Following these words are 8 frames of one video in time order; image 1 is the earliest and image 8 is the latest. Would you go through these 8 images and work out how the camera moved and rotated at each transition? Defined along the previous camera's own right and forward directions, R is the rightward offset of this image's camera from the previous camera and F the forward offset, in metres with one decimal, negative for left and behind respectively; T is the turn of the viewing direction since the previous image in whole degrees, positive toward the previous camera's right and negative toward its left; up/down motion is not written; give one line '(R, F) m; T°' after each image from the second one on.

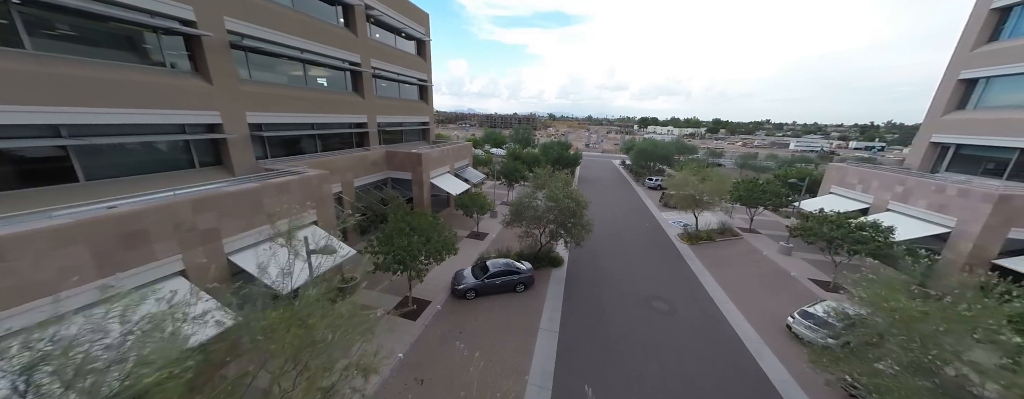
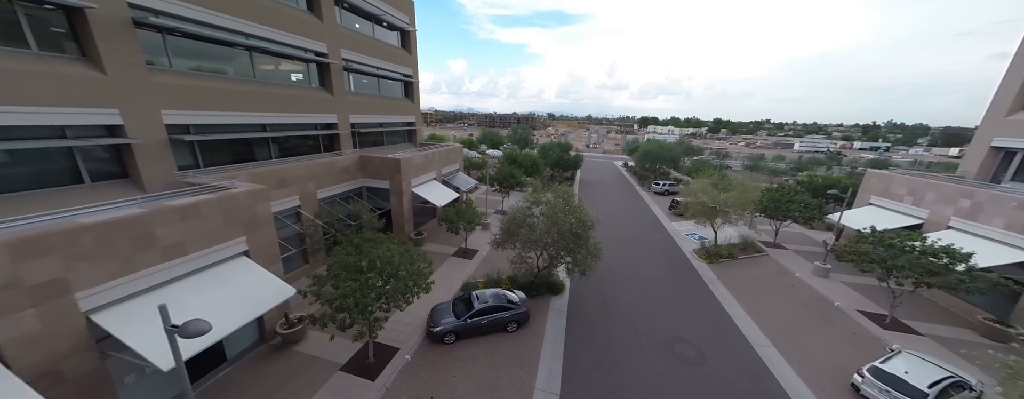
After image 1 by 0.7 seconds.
(+0.4, +2.8) m; 0°
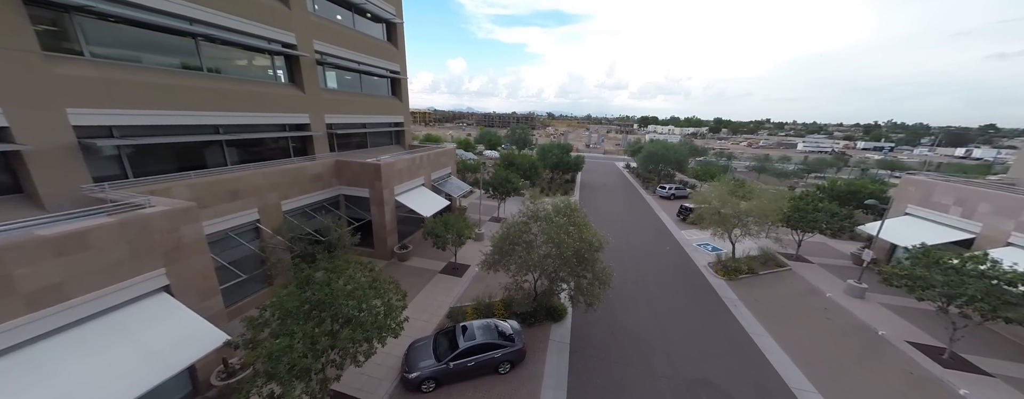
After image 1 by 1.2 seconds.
(+0.3, +2.0) m; 0°
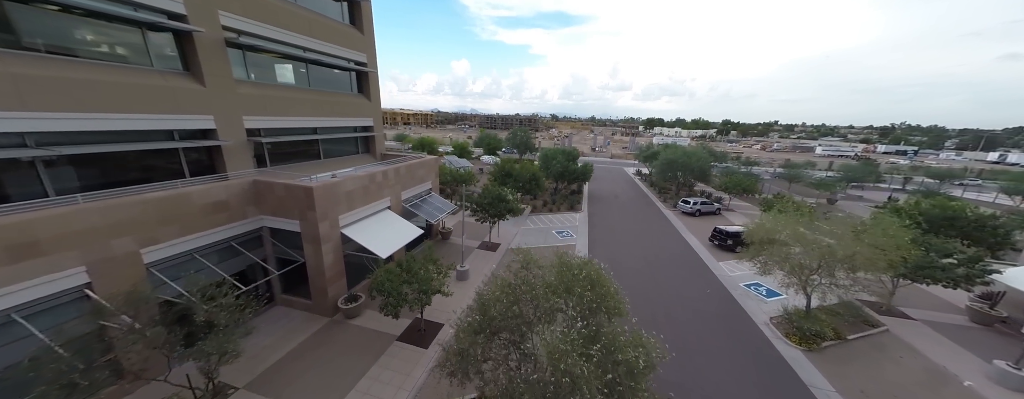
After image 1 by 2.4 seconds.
(+0.6, +4.7) m; -1°
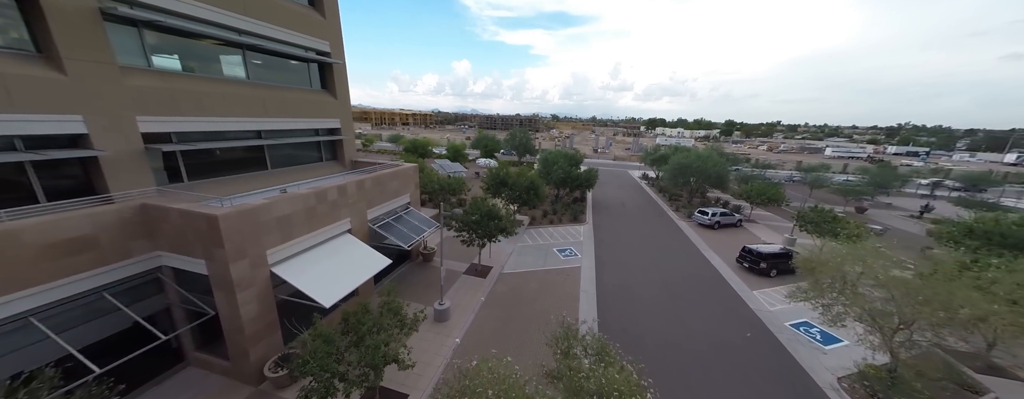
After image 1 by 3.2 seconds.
(+0.4, +3.1) m; 0°
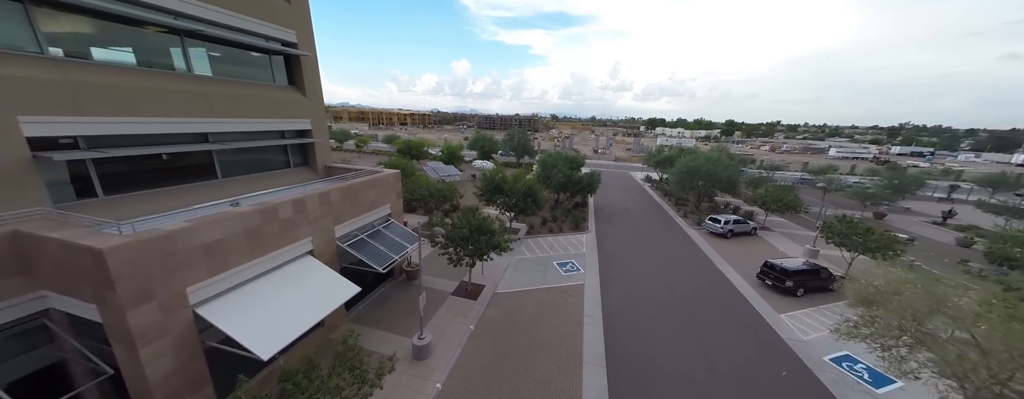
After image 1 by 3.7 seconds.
(+0.3, +2.0) m; 0°
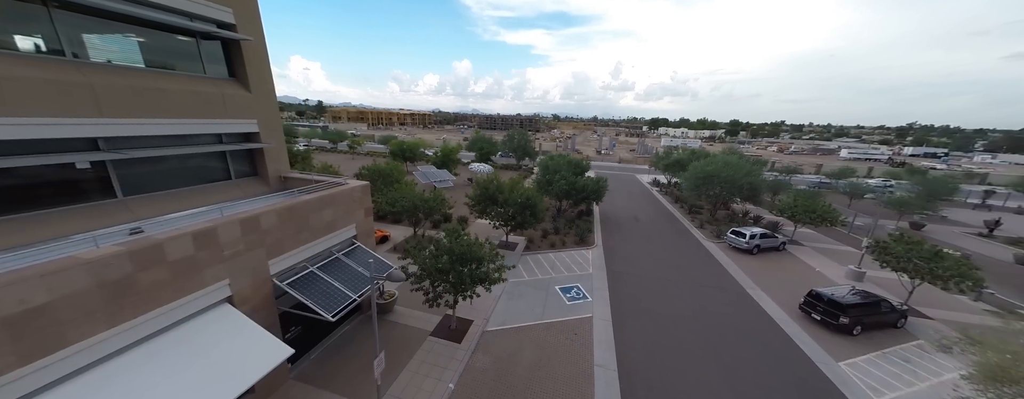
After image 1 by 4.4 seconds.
(+0.4, +2.7) m; 0°
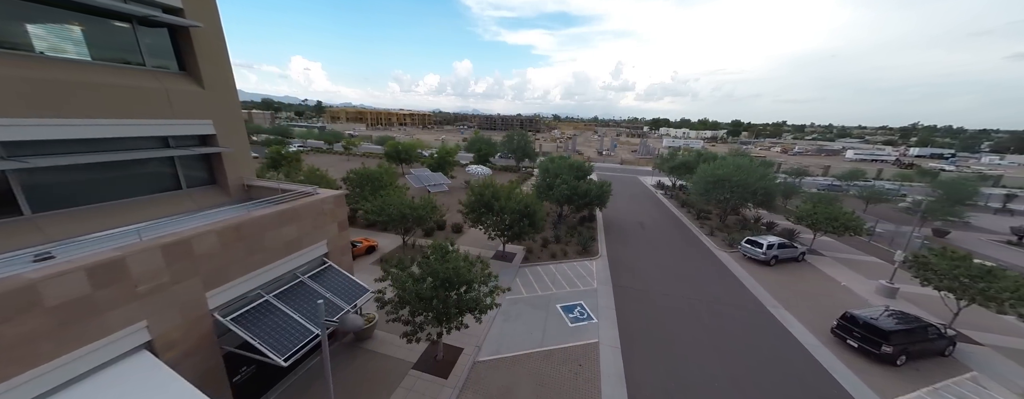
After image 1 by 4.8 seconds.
(+0.2, +1.6) m; 0°
